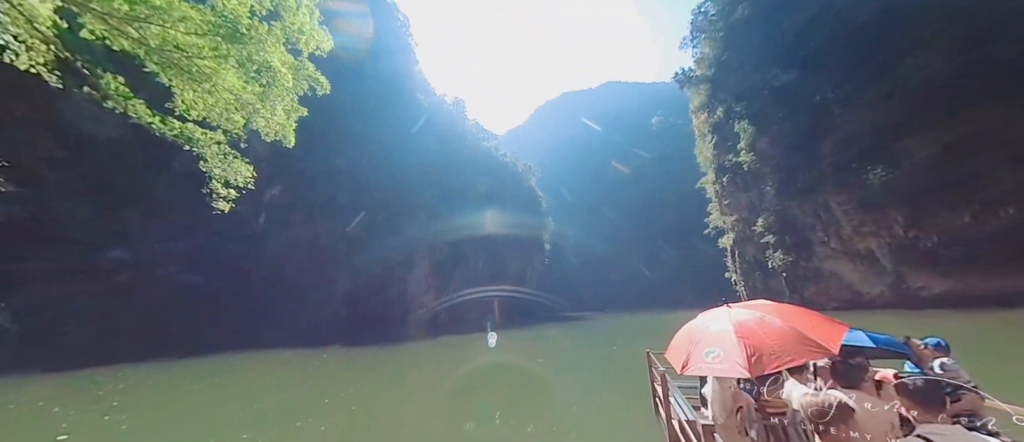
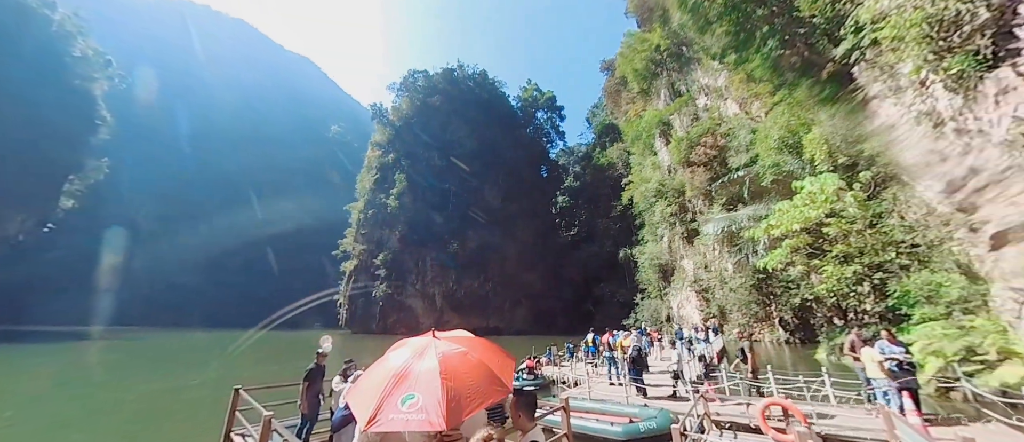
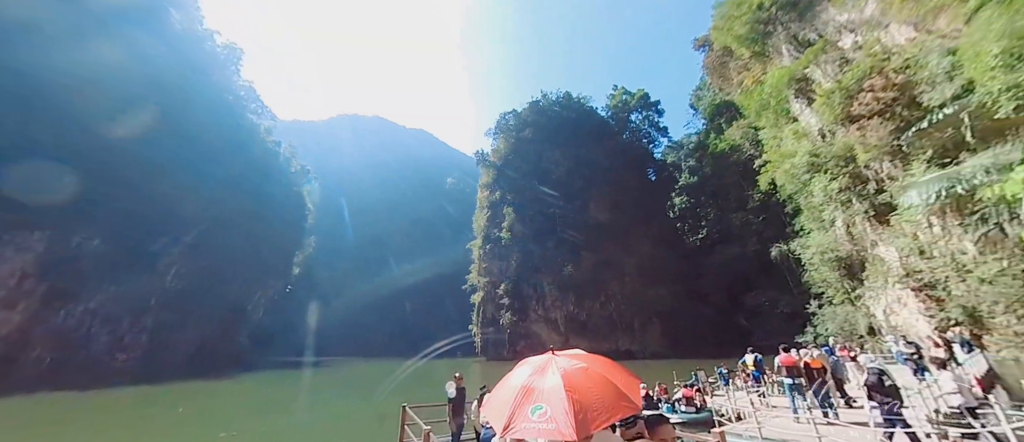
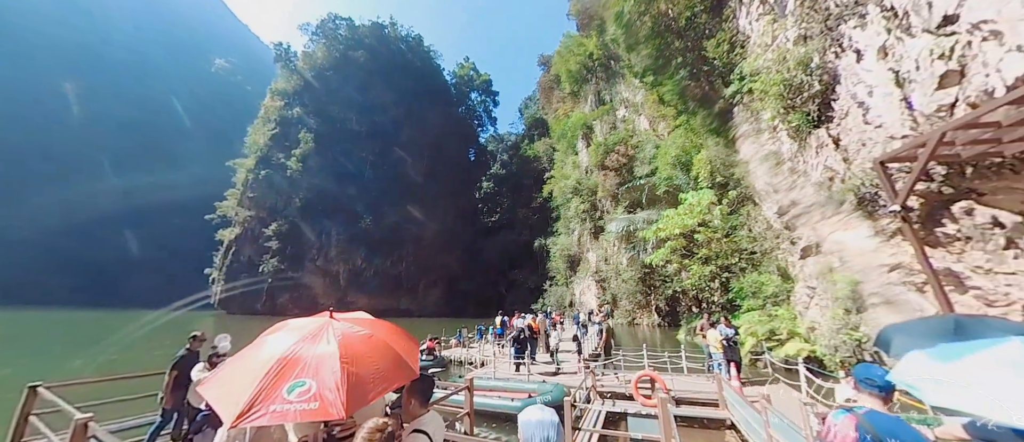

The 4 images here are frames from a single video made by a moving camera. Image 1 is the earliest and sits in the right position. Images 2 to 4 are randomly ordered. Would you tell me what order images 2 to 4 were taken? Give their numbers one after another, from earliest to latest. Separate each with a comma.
3, 2, 4
